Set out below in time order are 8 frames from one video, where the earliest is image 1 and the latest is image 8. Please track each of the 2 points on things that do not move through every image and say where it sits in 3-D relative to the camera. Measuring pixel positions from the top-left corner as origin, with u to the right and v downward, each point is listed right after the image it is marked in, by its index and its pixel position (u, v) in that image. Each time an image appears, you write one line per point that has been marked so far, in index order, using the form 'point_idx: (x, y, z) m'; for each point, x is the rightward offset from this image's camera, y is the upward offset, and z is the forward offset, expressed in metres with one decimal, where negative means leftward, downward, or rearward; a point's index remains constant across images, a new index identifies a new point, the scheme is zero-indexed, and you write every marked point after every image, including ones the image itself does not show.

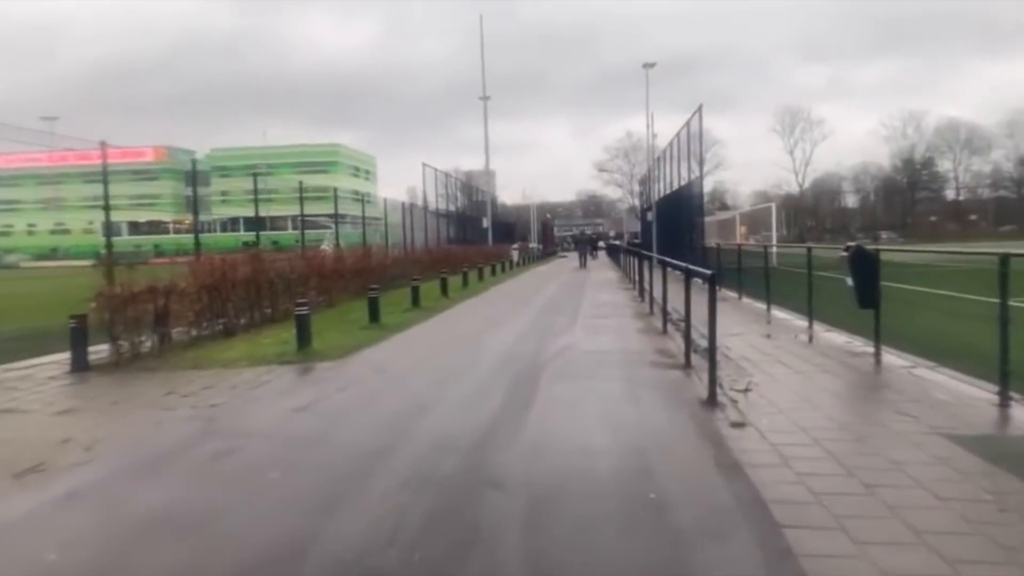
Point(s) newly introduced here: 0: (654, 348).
0: (+2.4, -1.0, +12.3) m
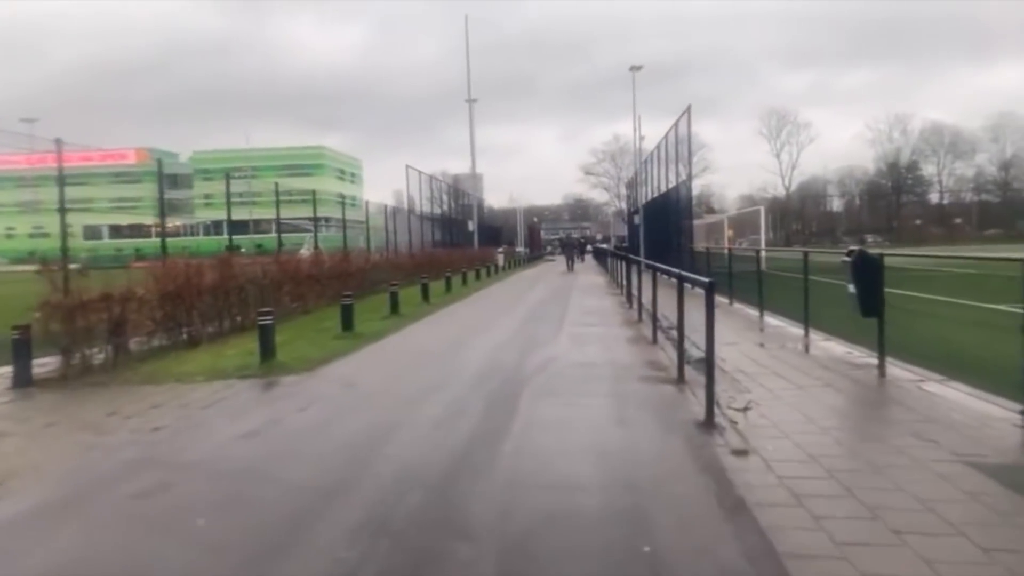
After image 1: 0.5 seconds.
0: (+2.1, -1.1, +11.5) m
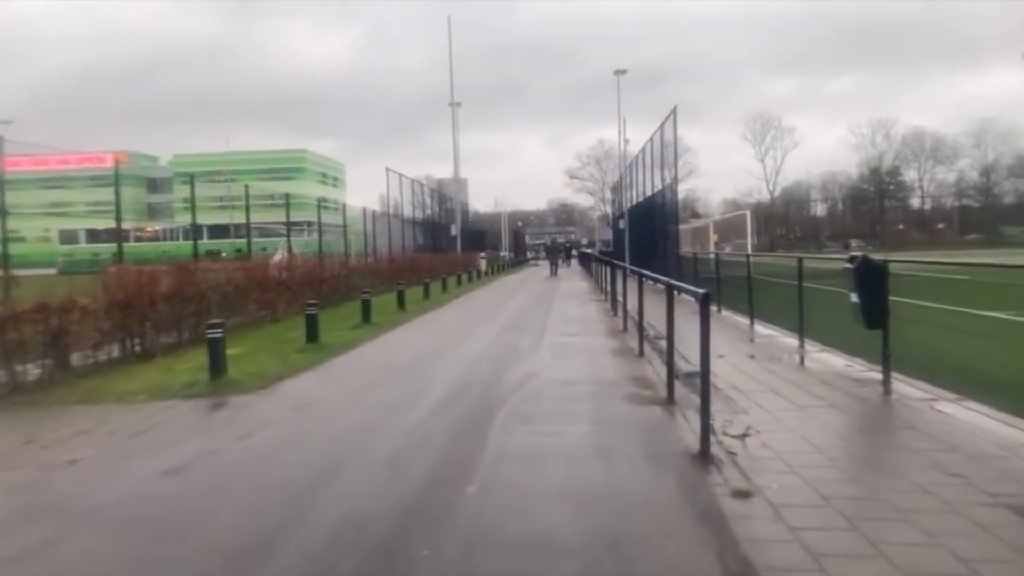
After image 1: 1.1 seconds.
0: (+1.7, -1.3, +10.6) m
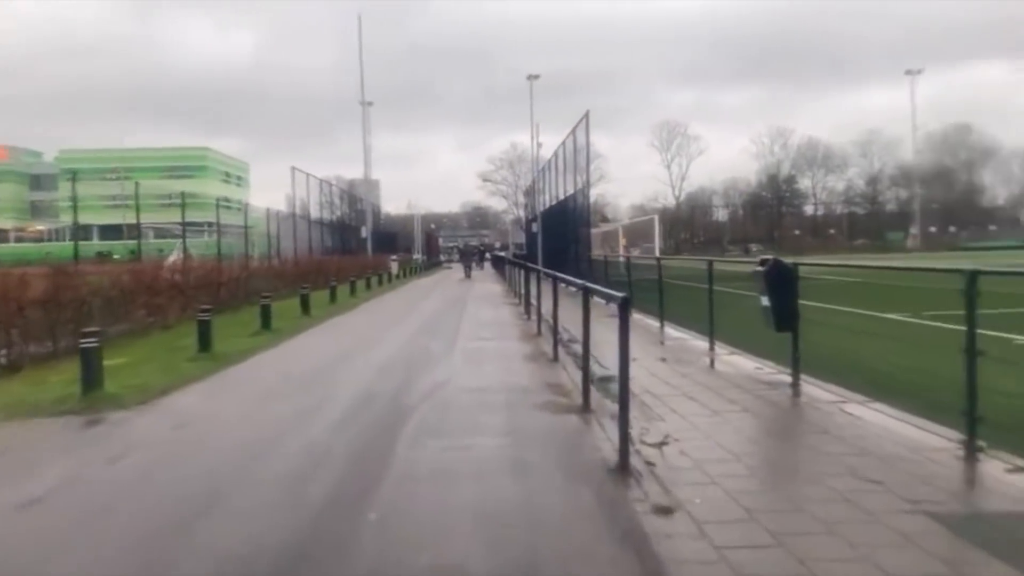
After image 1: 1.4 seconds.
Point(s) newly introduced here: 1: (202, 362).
0: (+0.4, -1.3, +10.2) m
1: (-5.6, -1.3, +13.1) m
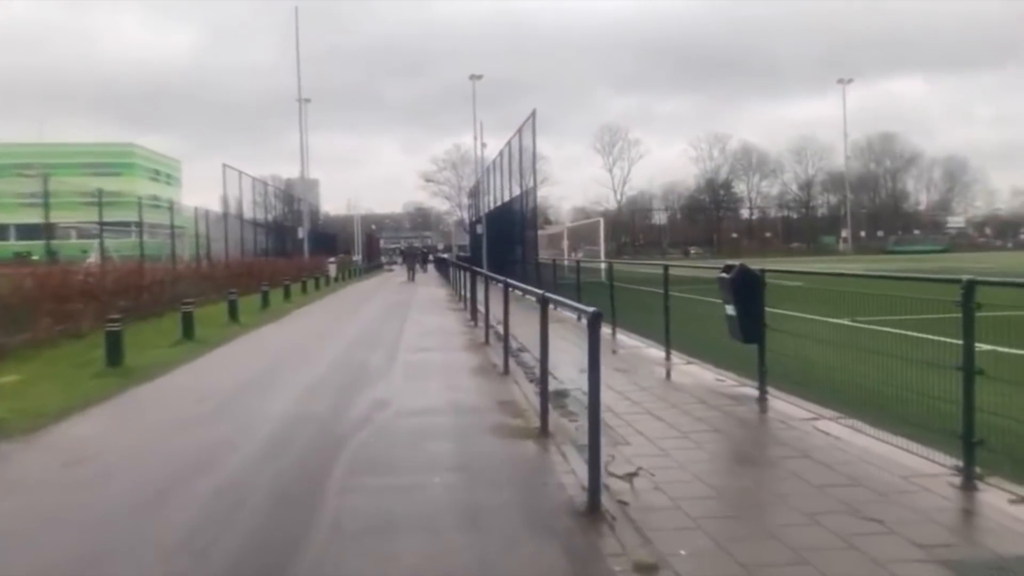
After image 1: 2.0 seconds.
0: (-0.2, -1.4, +9.3) m
1: (-6.5, -1.4, +11.7) m
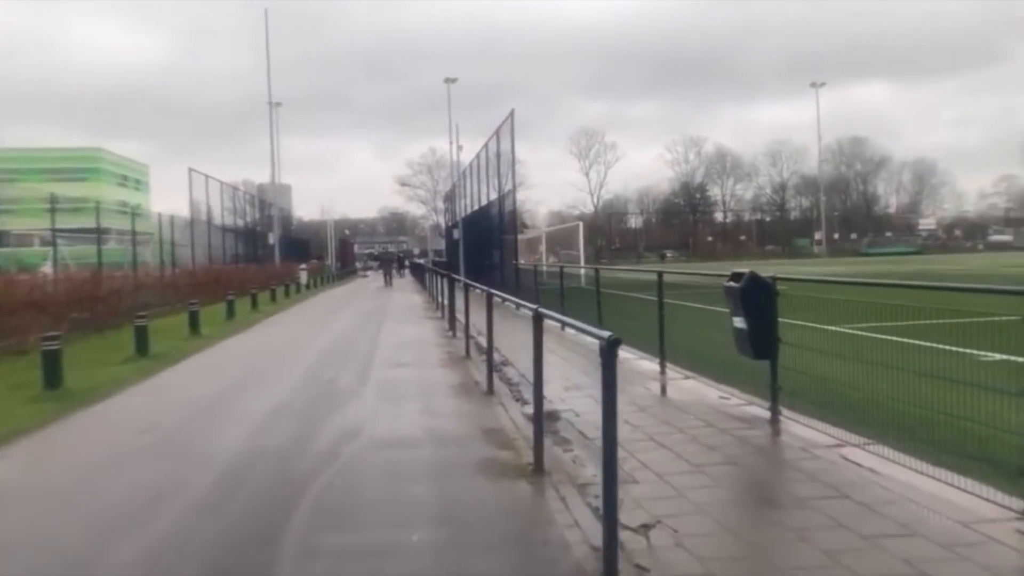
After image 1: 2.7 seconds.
0: (-0.4, -1.6, +8.3) m
1: (-6.7, -1.7, +10.5) m
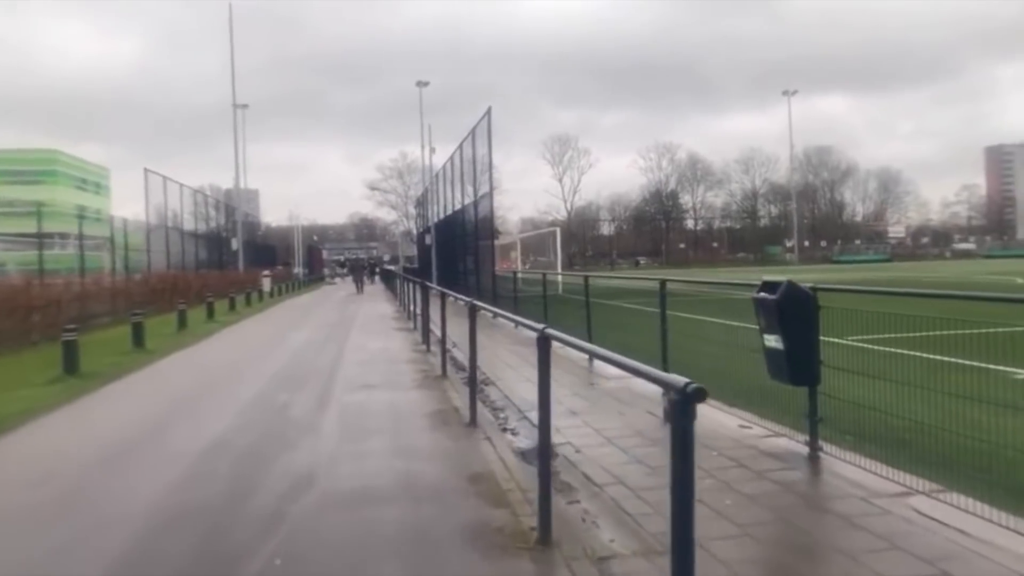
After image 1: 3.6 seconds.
0: (-0.5, -1.7, +6.8) m
1: (-6.9, -1.8, +8.7) m
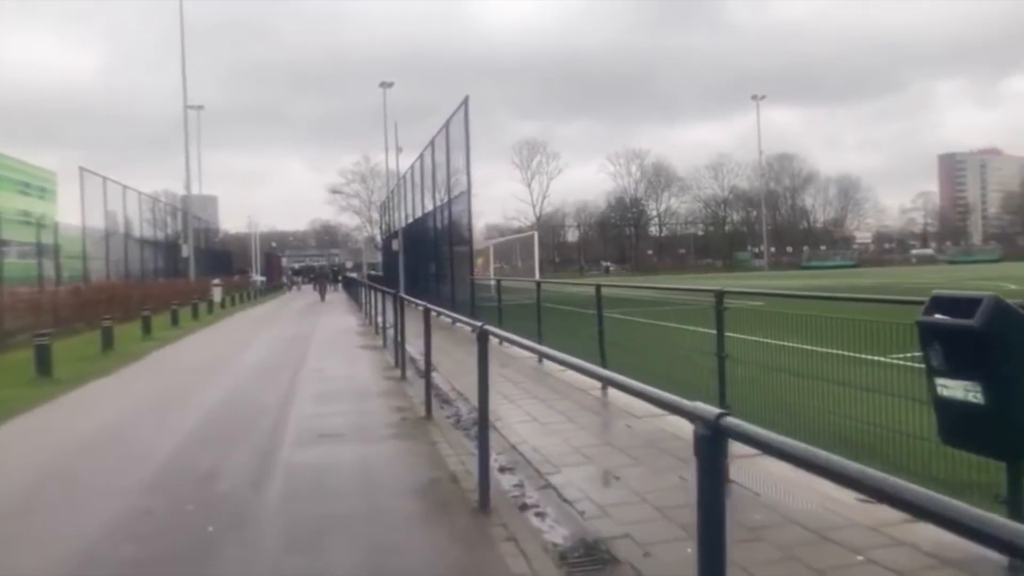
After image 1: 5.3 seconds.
0: (-0.2, -1.8, +4.1) m
1: (-6.6, -2.0, +5.7) m
